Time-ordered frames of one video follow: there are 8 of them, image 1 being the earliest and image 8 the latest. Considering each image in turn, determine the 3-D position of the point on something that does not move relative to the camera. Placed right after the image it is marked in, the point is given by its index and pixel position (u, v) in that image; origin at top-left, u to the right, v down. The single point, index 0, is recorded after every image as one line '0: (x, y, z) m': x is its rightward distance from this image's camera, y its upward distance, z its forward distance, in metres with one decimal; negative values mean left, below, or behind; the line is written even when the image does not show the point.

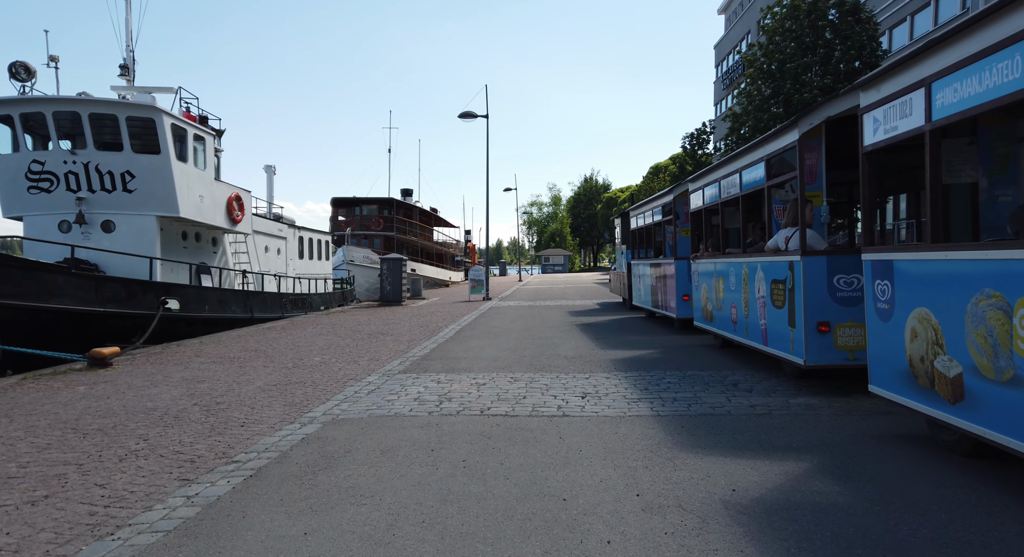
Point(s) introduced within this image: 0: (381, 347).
0: (-2.4, -1.3, +11.3) m
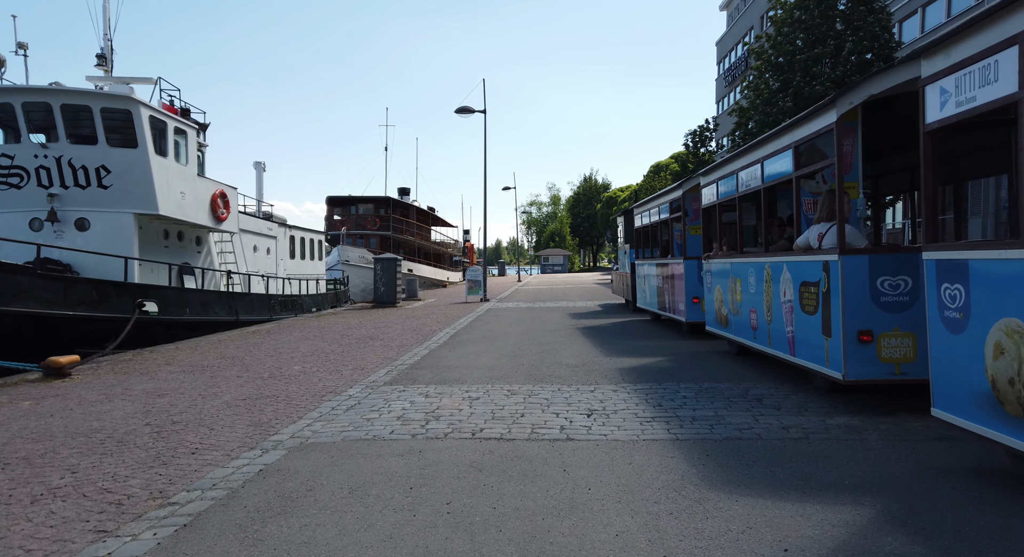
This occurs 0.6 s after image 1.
0: (-2.4, -1.3, +10.5) m
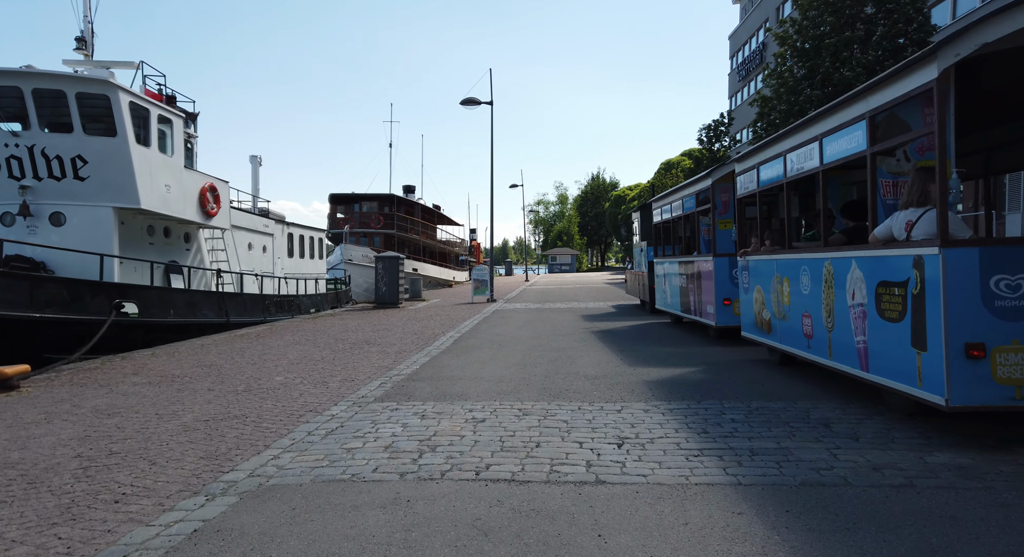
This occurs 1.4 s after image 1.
0: (-2.3, -1.3, +9.4) m
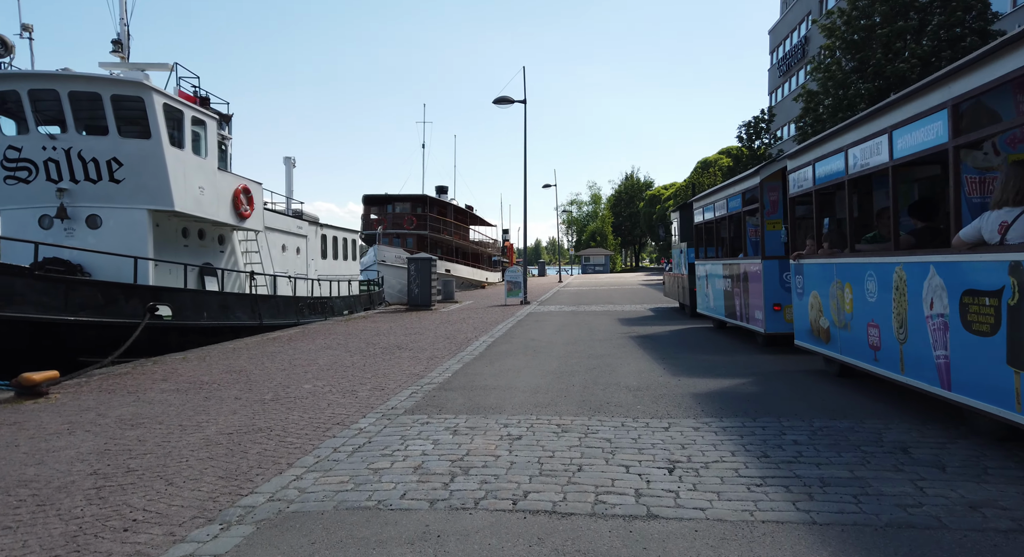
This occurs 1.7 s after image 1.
0: (-1.8, -1.3, +9.1) m
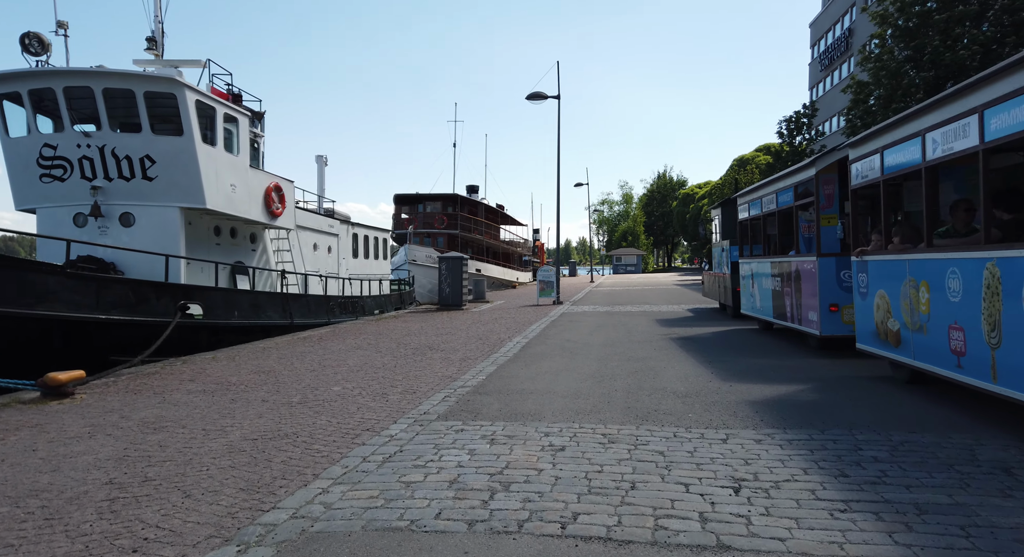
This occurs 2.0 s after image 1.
0: (-1.2, -1.3, +8.7) m
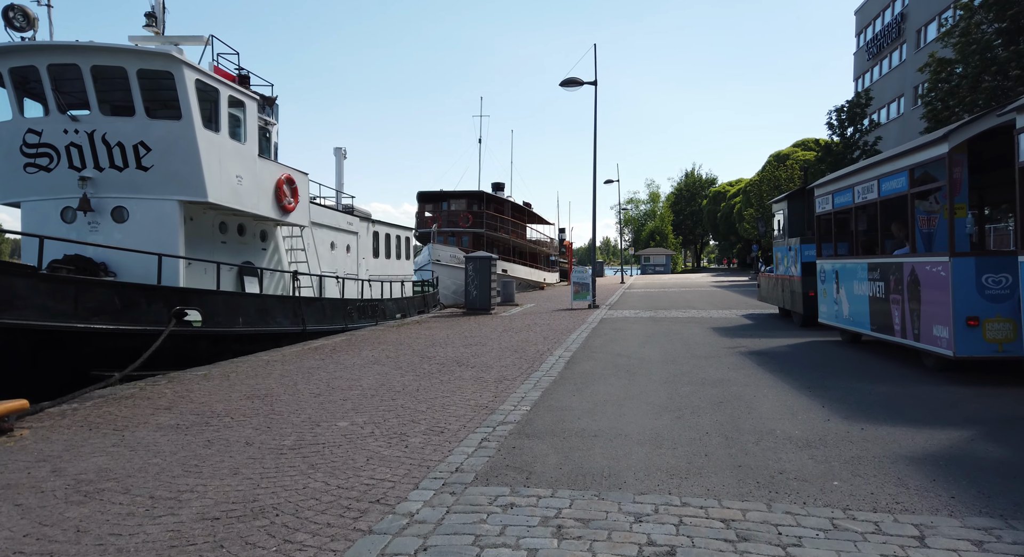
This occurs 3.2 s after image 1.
0: (-0.7, -1.3, +7.1) m
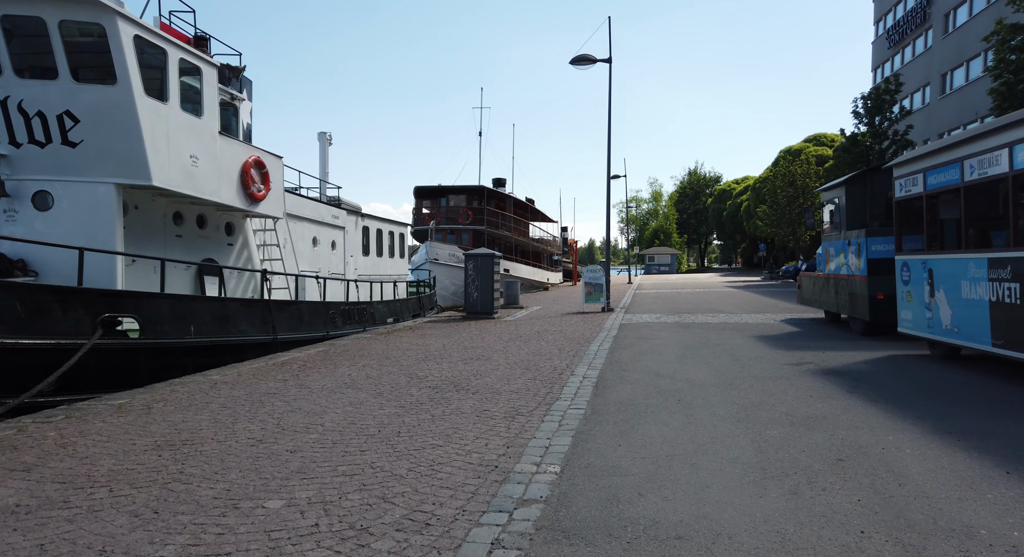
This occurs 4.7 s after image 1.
0: (-0.5, -1.3, +5.0) m
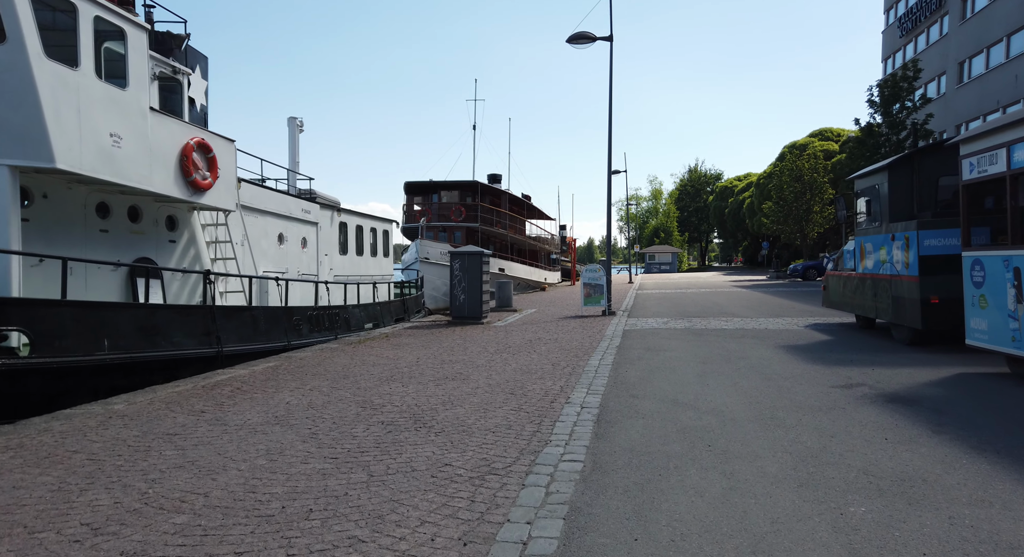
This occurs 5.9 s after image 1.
0: (-0.7, -1.4, +3.3) m
